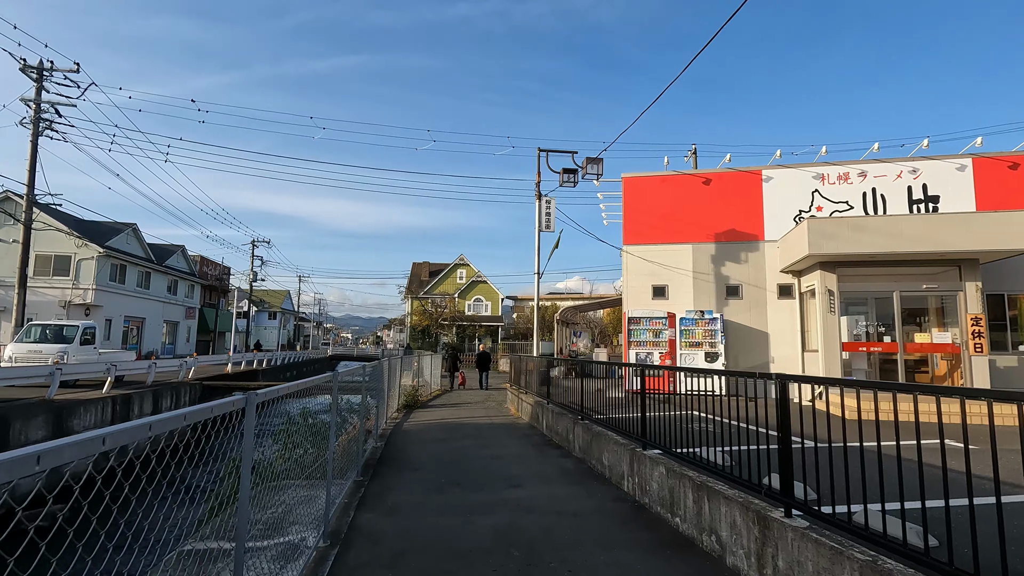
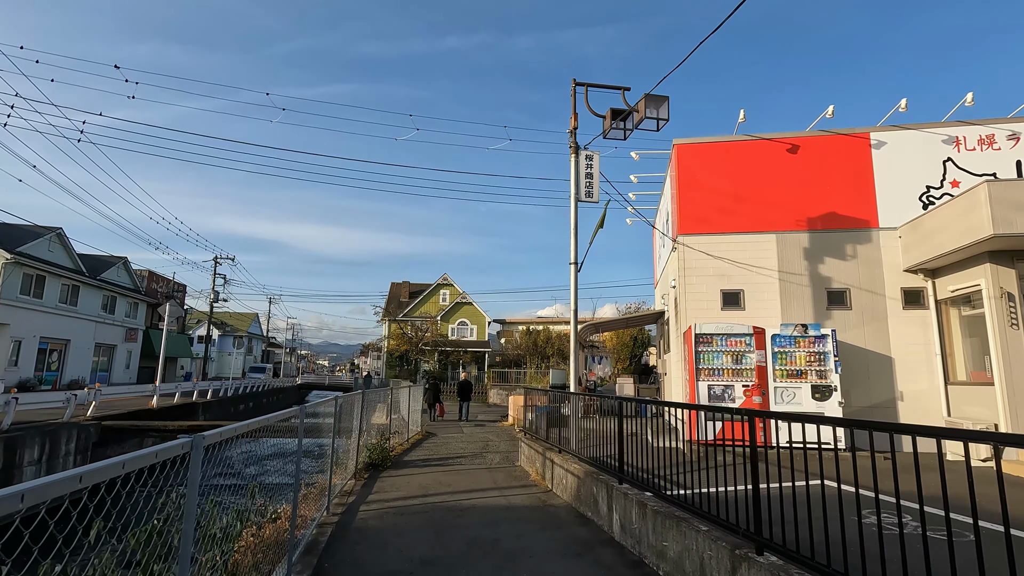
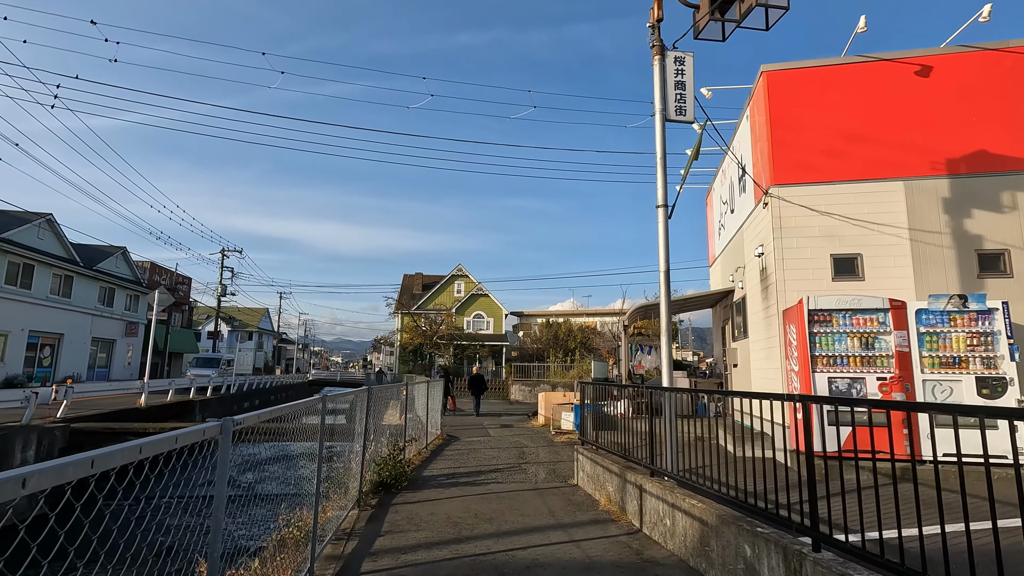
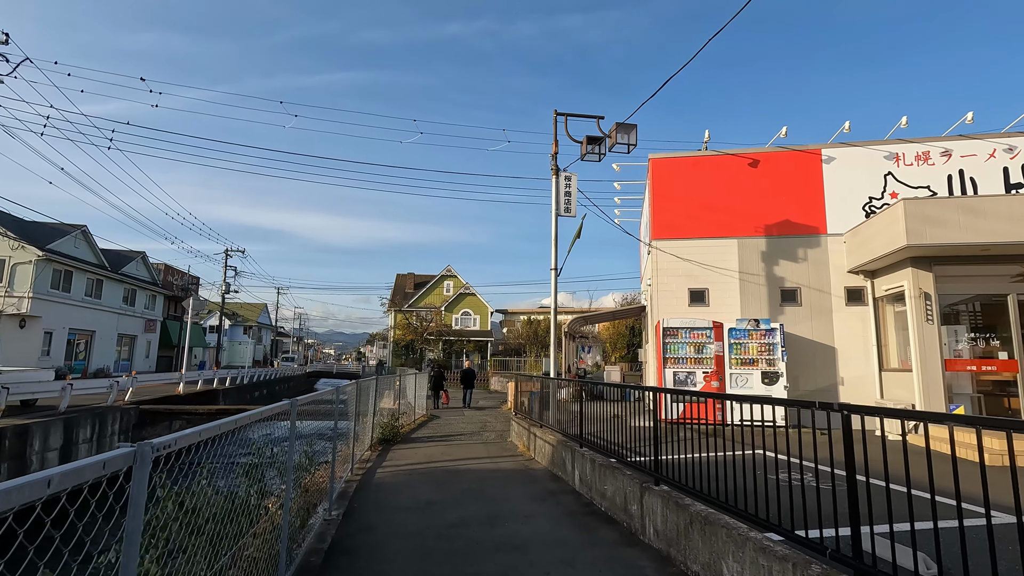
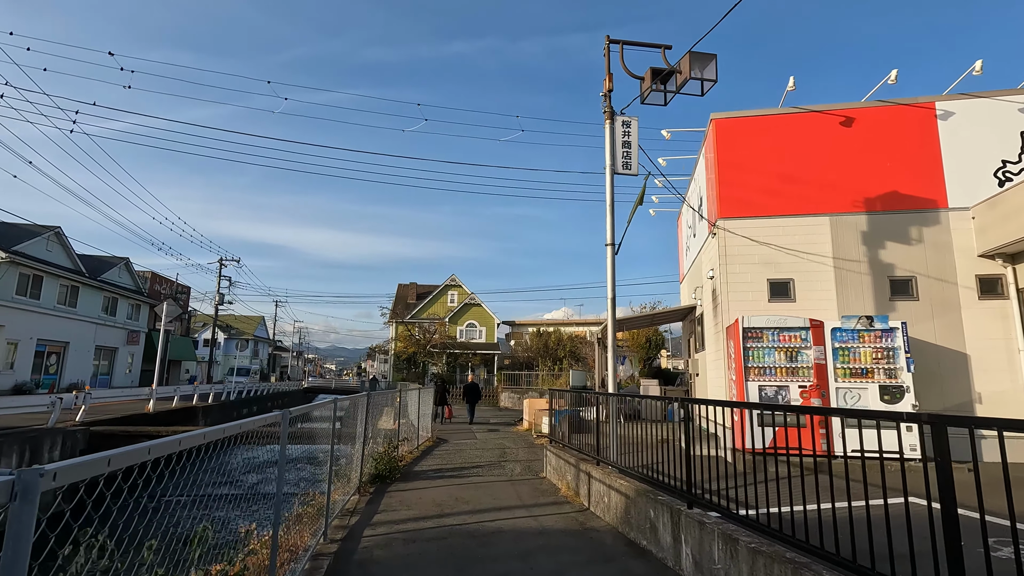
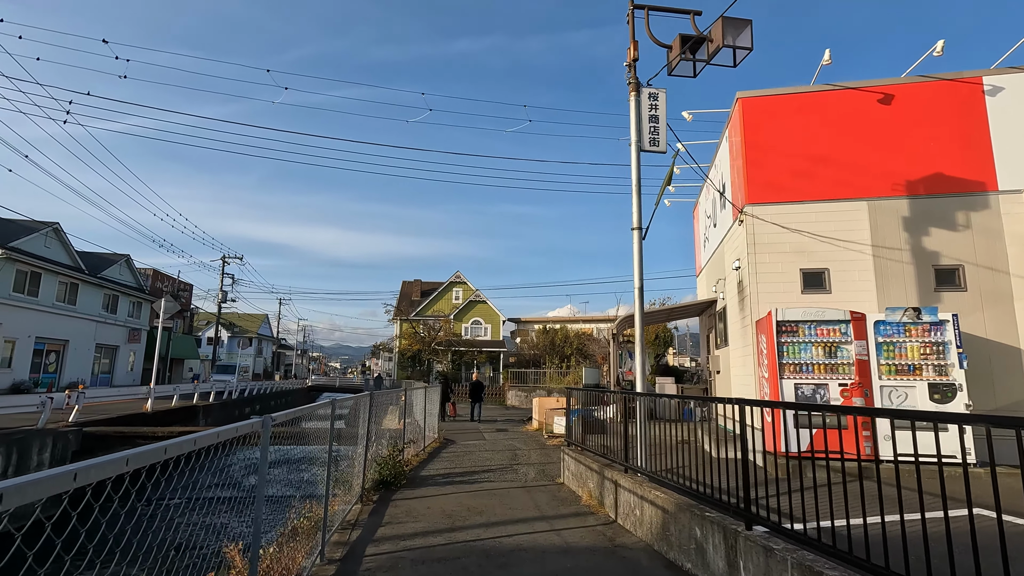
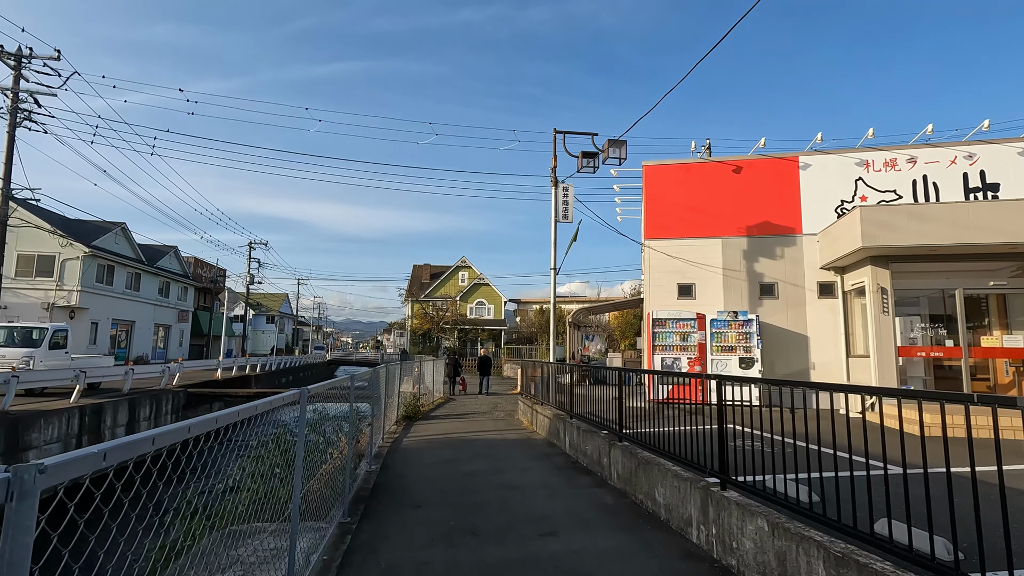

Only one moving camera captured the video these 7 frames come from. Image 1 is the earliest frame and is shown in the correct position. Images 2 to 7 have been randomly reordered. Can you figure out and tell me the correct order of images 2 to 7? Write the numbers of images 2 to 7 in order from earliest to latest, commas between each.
7, 4, 2, 5, 6, 3
